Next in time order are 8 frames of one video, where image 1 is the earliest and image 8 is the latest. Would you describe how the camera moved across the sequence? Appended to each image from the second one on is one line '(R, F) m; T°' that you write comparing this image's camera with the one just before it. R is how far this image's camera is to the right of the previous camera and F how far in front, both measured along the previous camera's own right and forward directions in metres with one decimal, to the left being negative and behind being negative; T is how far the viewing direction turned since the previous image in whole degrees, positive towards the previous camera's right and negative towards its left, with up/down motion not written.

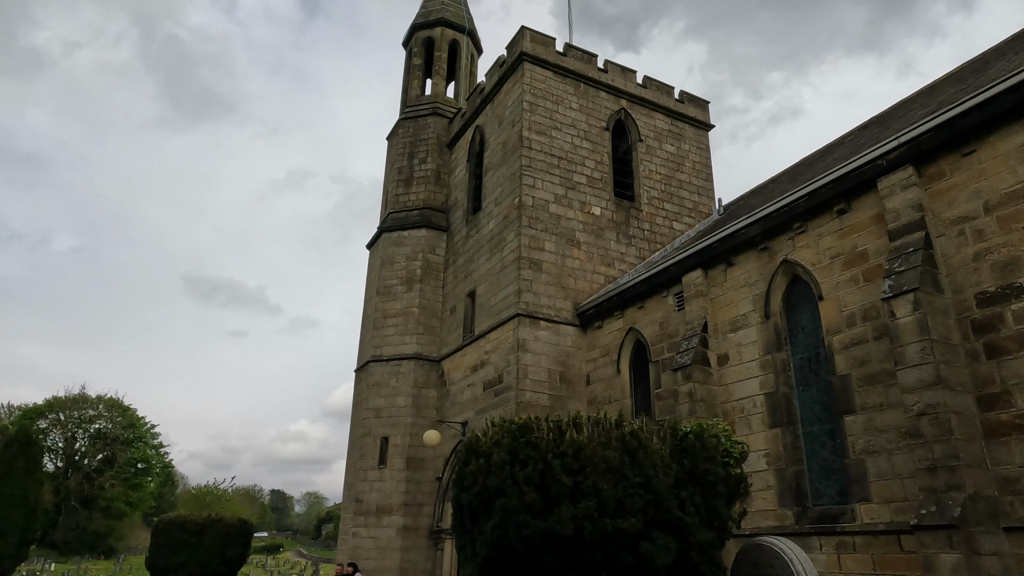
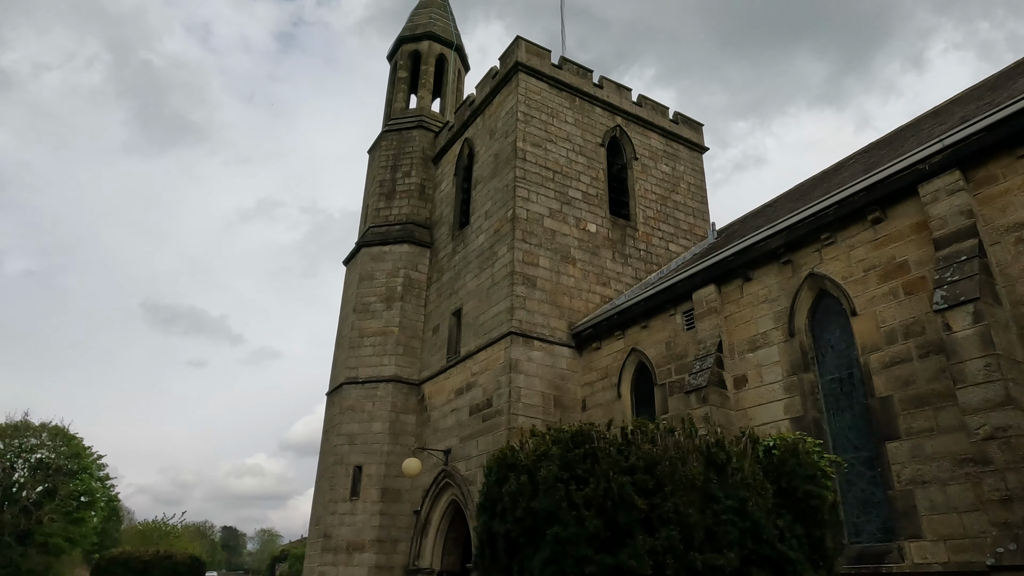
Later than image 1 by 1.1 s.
(-0.4, +0.9) m; +3°
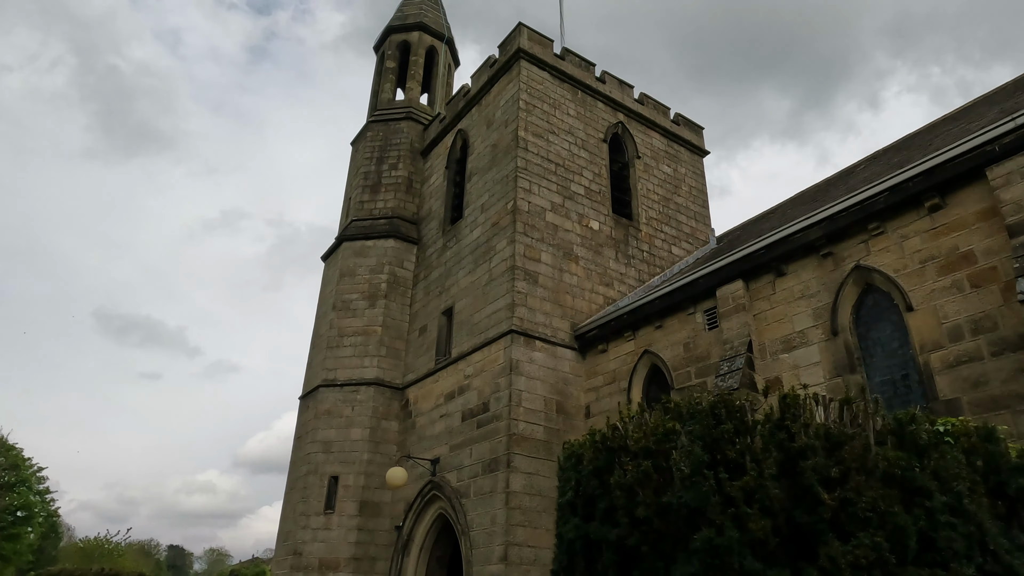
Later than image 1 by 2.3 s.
(-0.6, +0.9) m; +3°
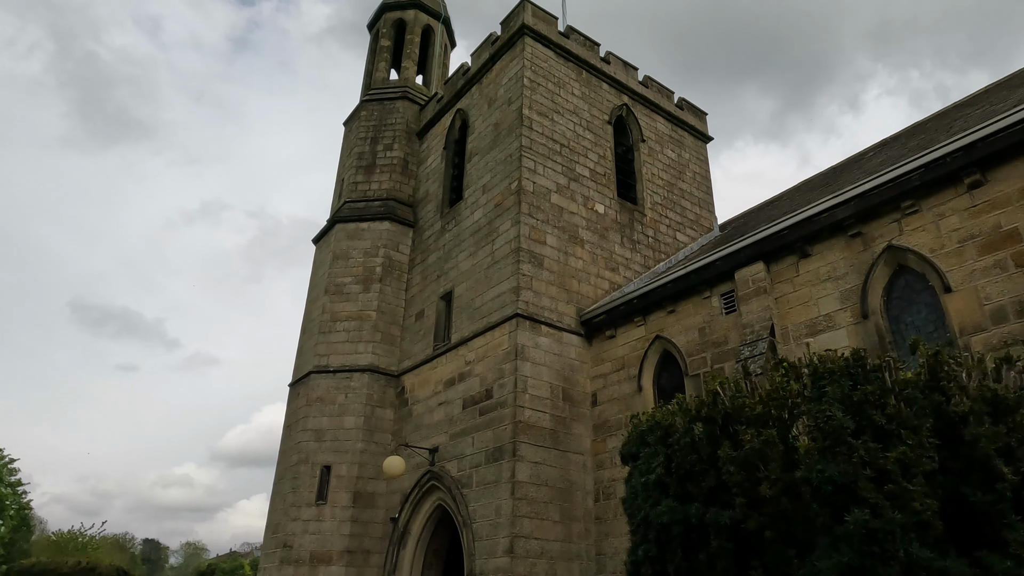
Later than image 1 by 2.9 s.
(-0.4, +0.4) m; +2°
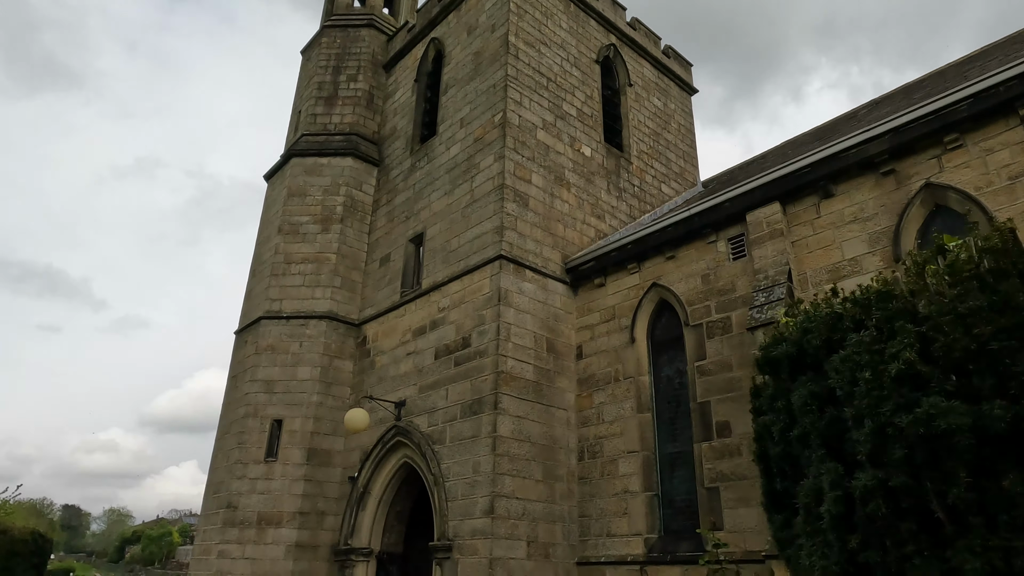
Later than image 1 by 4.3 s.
(-0.5, +0.9) m; +5°
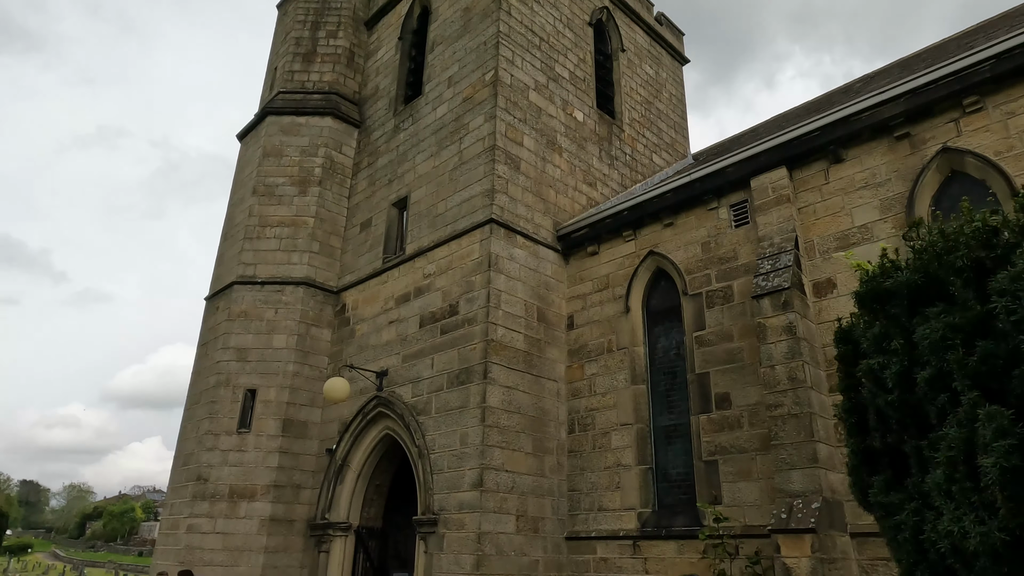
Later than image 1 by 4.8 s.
(-0.2, +0.4) m; +2°
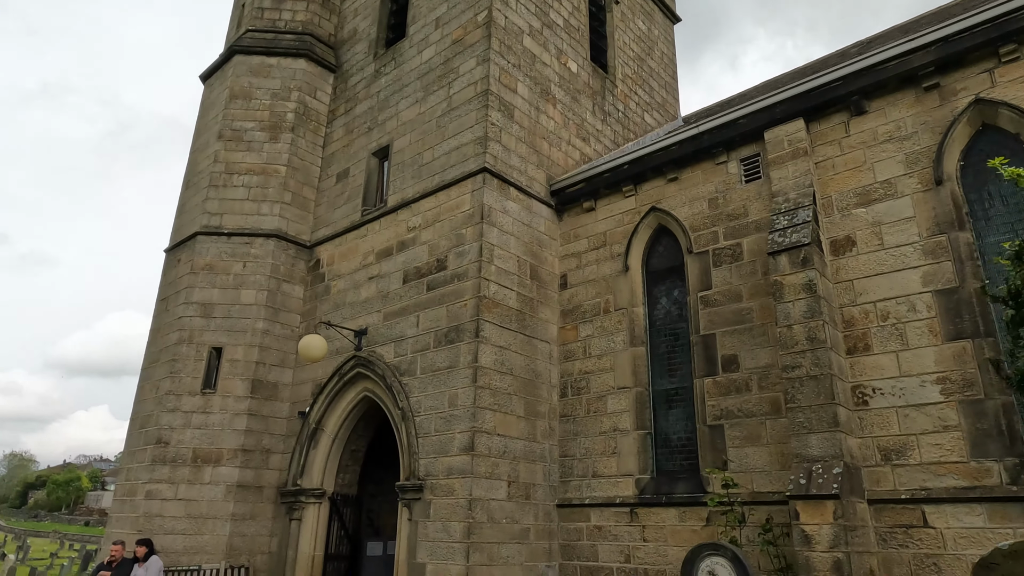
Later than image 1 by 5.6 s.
(-0.4, +0.5) m; +3°
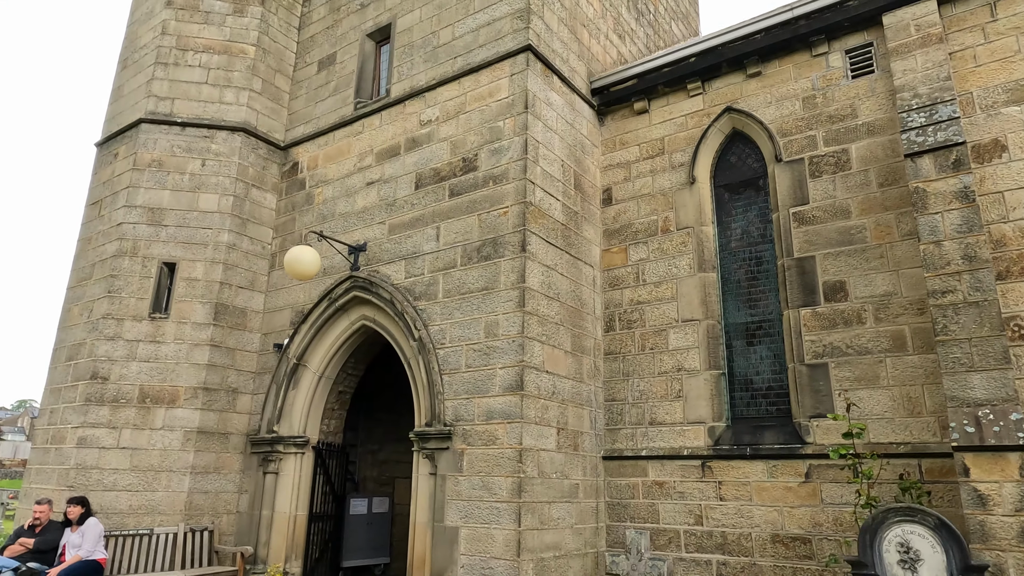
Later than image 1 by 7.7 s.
(-1.1, +1.5) m; +6°
